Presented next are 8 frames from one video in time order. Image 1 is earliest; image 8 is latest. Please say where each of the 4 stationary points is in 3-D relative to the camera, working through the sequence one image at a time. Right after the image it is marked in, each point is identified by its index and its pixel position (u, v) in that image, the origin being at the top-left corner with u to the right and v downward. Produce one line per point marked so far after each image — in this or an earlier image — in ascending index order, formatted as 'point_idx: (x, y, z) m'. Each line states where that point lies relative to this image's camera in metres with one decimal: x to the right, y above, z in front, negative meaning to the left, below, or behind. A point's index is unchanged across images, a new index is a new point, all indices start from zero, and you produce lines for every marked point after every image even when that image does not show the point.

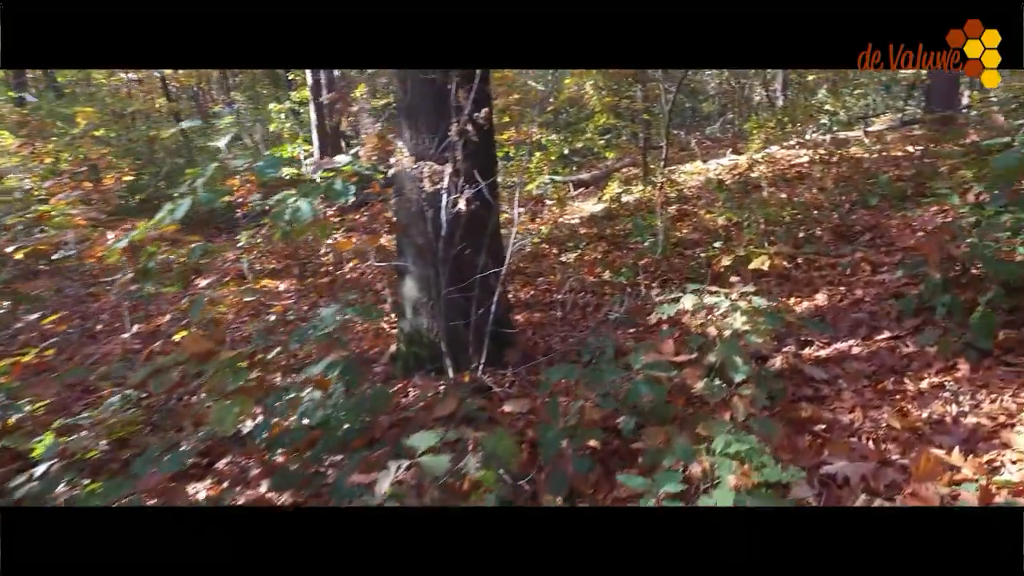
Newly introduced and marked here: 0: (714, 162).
0: (+1.9, +1.2, +6.3) m
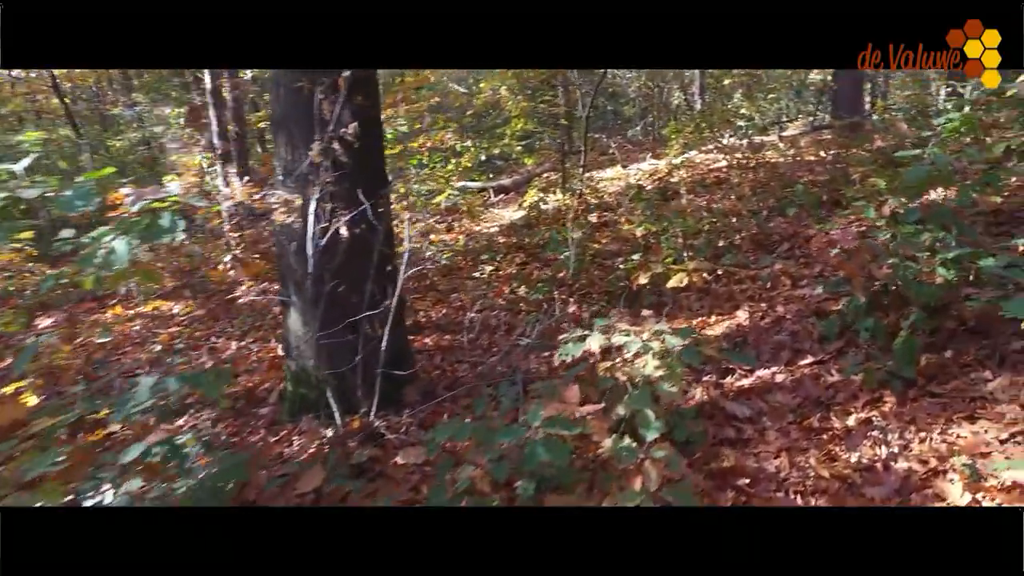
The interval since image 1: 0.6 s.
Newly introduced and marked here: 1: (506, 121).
0: (+1.1, +1.1, +6.3) m
1: (0.0, +1.5, +6.0) m
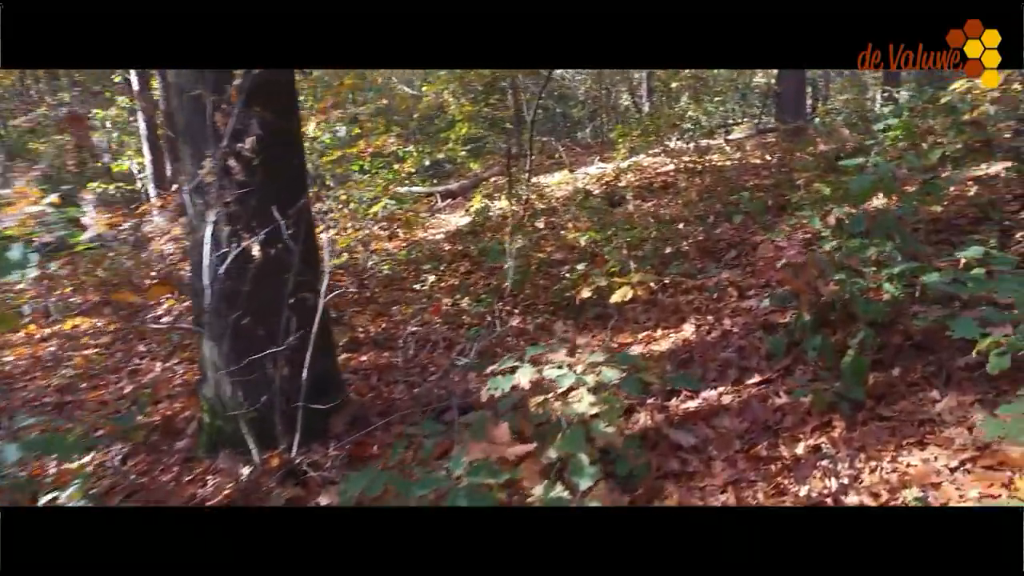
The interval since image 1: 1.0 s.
0: (+0.6, +1.1, +6.2) m
1: (-0.5, +1.4, +5.8) m
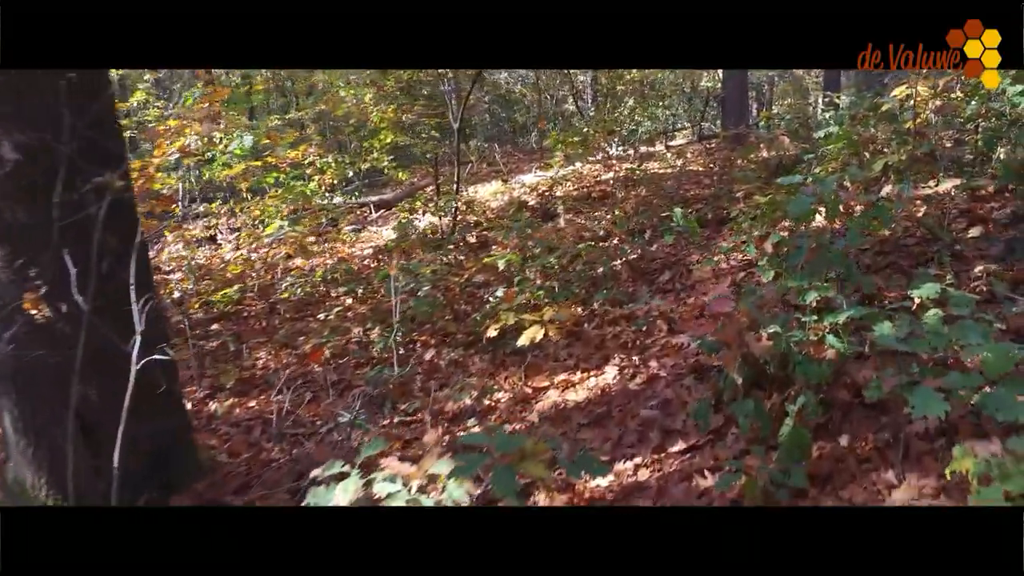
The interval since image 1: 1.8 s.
0: (0.0, +0.9, +5.8) m
1: (-1.1, +1.2, +5.4) m
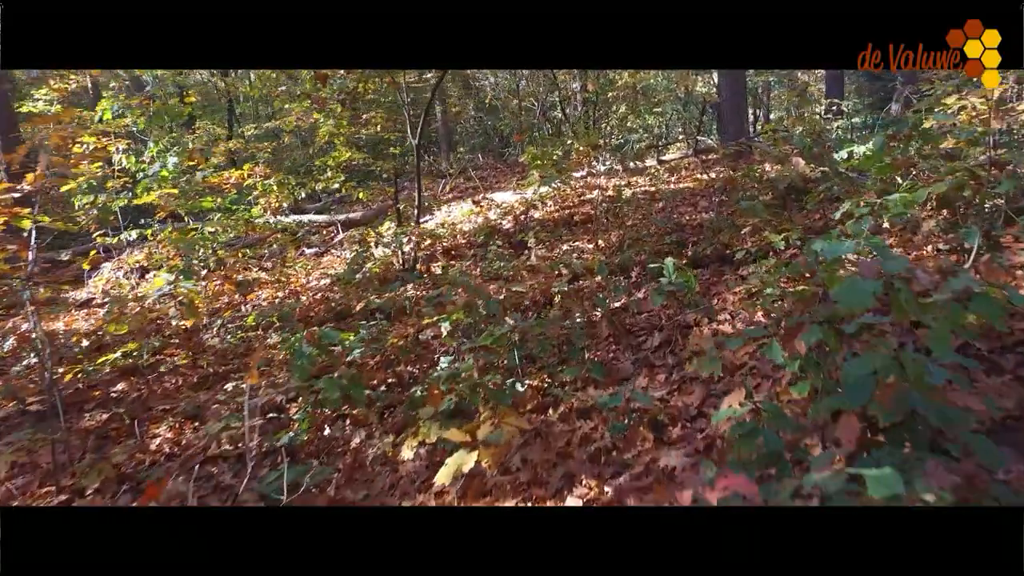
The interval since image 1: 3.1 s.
0: (-0.2, +0.7, +5.2) m
1: (-1.3, +1.0, +4.8) m
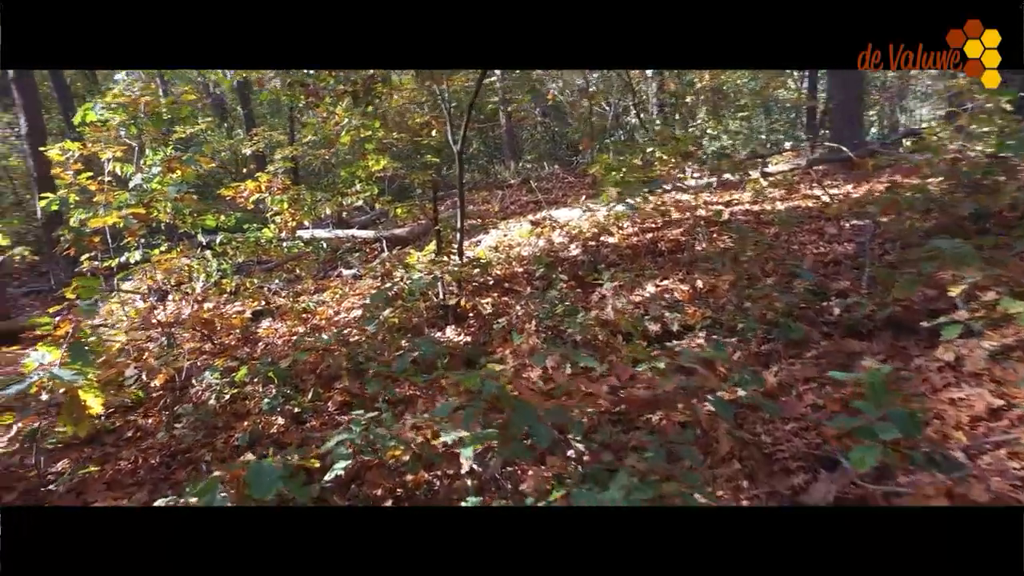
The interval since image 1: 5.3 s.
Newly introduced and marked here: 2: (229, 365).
0: (+0.3, +0.4, +4.2) m
1: (-0.9, +0.8, +3.9) m
2: (-1.4, -0.4, +3.3) m
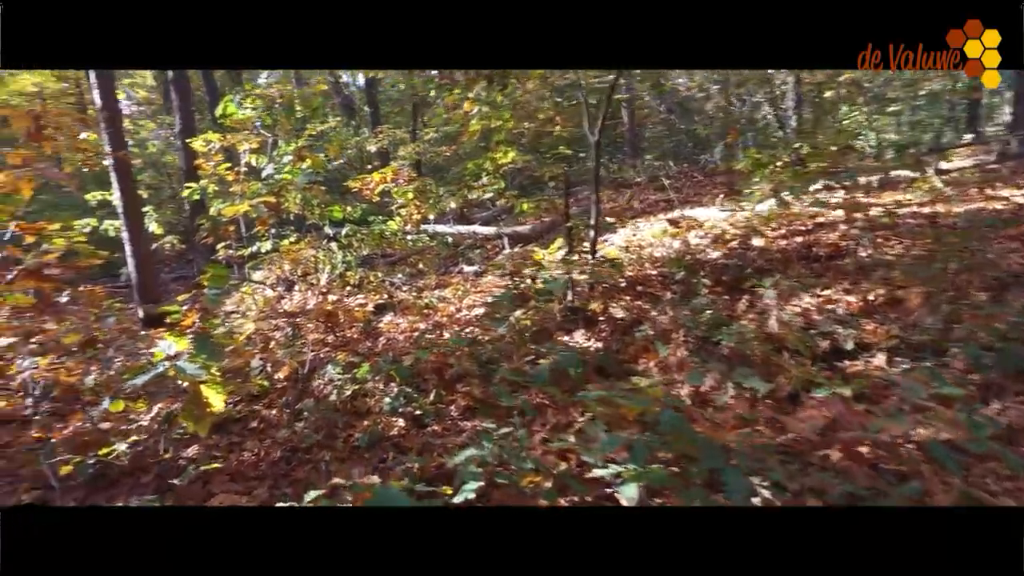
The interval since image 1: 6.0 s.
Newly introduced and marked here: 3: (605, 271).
0: (+1.0, +0.4, +3.9) m
1: (-0.1, +0.8, +3.8) m
2: (-0.8, -0.3, +3.2) m
3: (+0.5, +0.1, +3.5) m
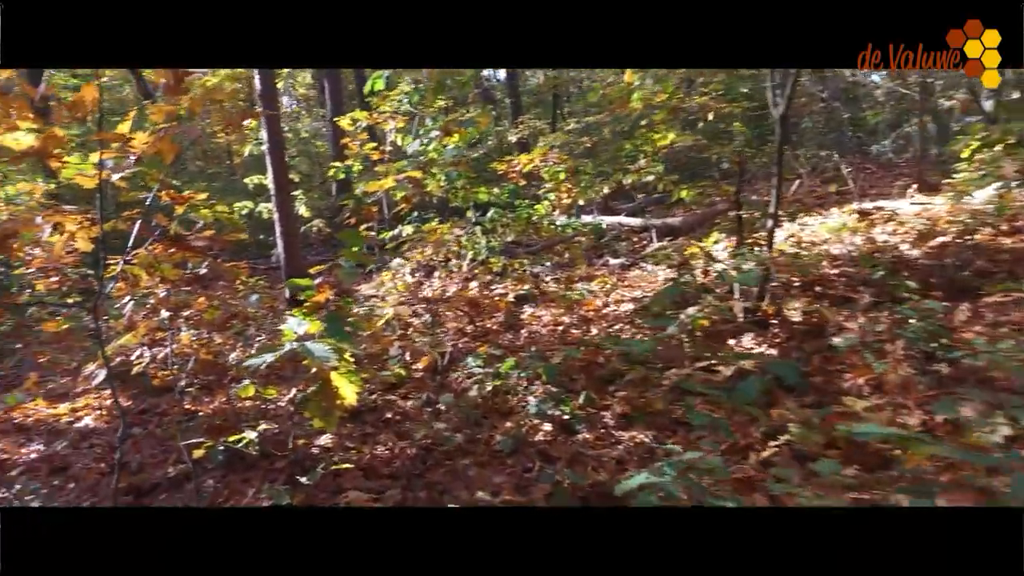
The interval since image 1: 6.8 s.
0: (+1.8, +0.4, +3.3) m
1: (+0.7, +0.8, +3.4) m
2: (-0.1, -0.3, +3.0) m
3: (+1.2, +0.1, +3.0) m
